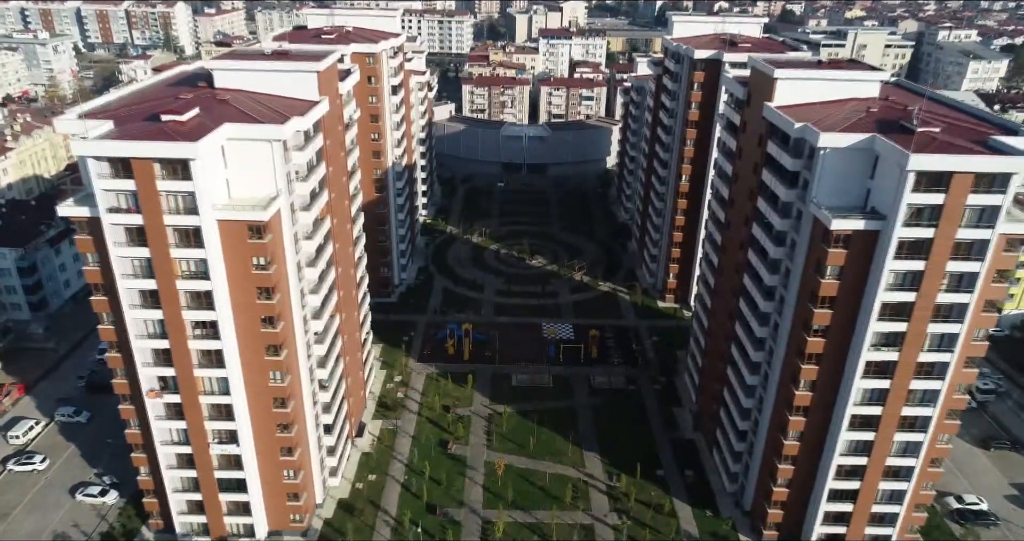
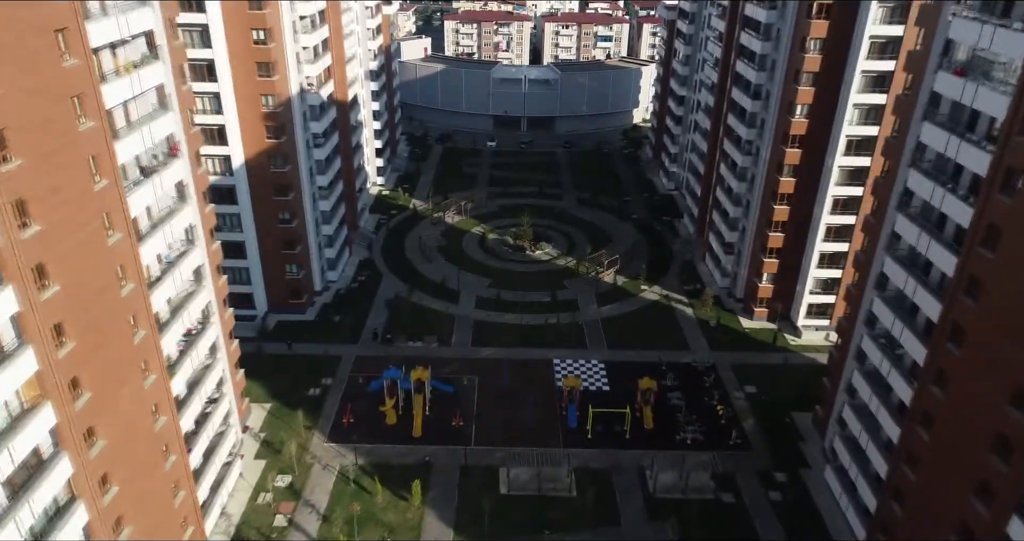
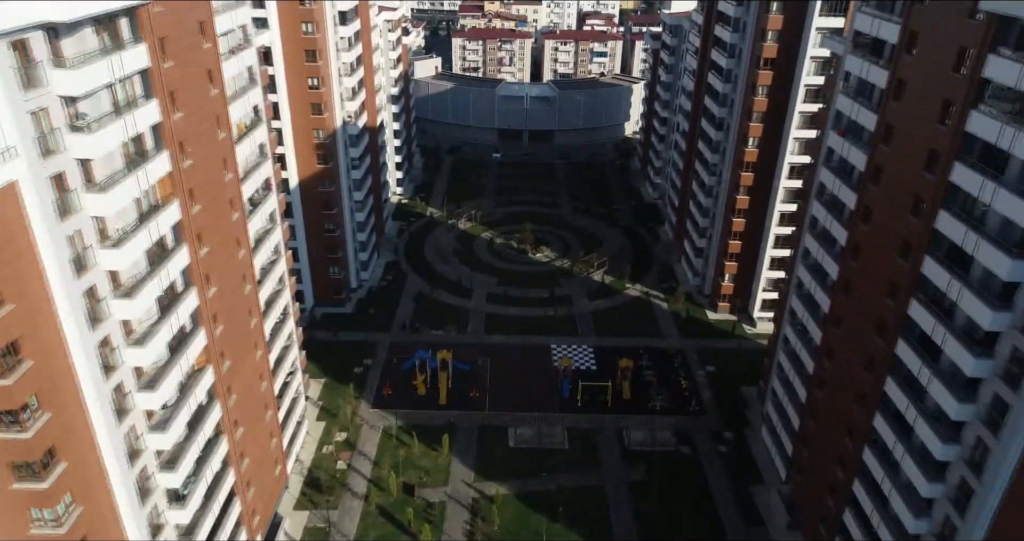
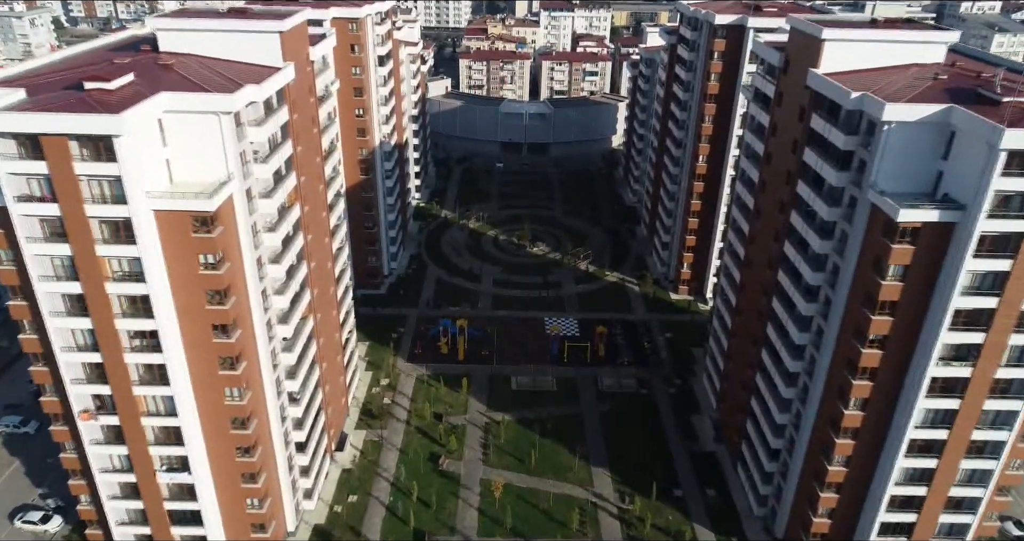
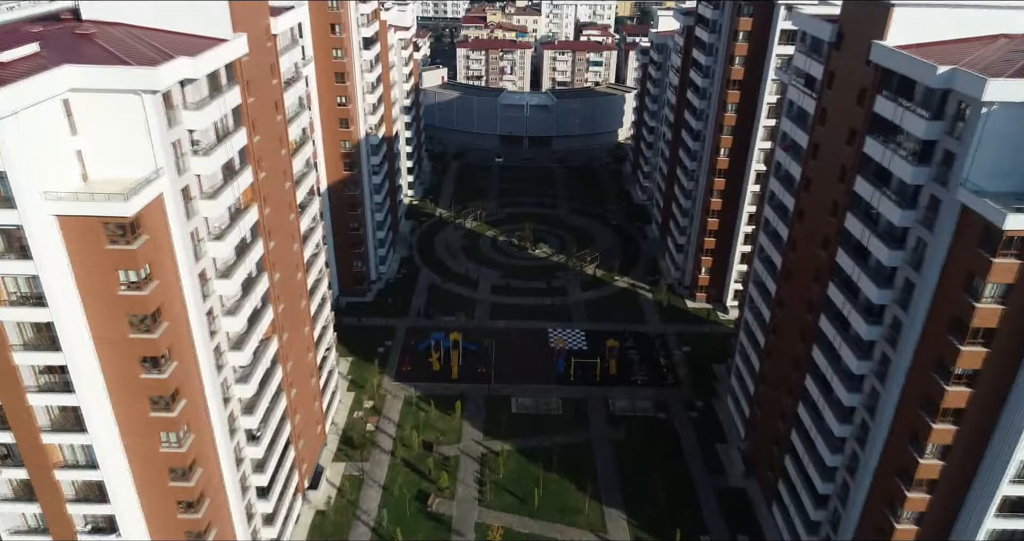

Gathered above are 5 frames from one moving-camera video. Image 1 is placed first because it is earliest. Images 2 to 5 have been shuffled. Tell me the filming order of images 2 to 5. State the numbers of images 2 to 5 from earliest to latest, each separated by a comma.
4, 5, 3, 2
